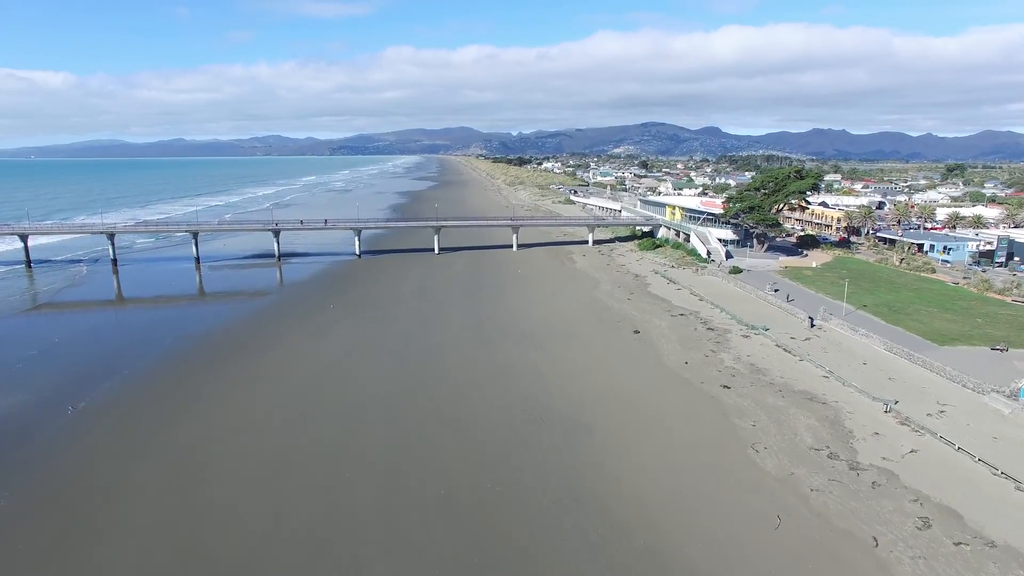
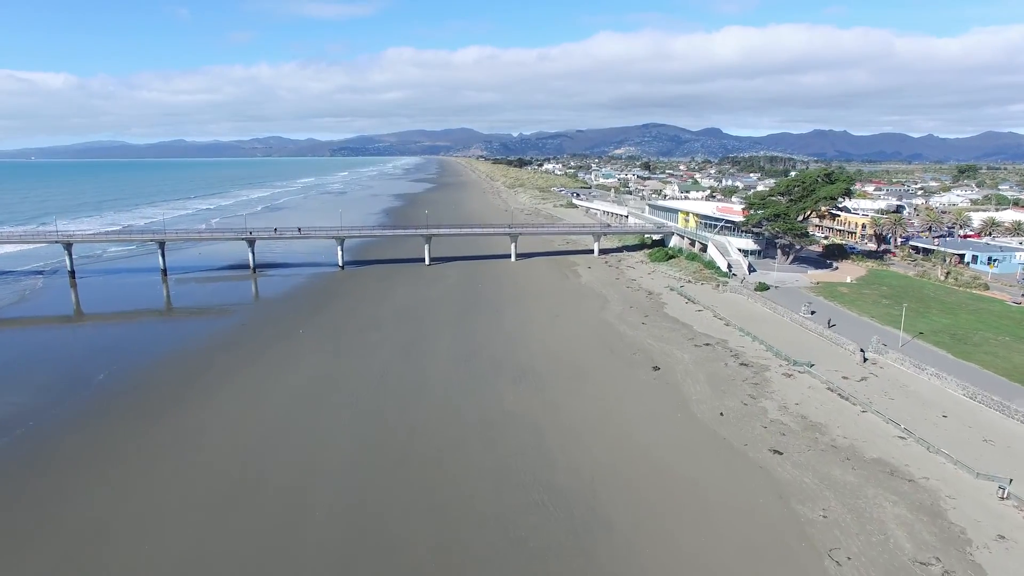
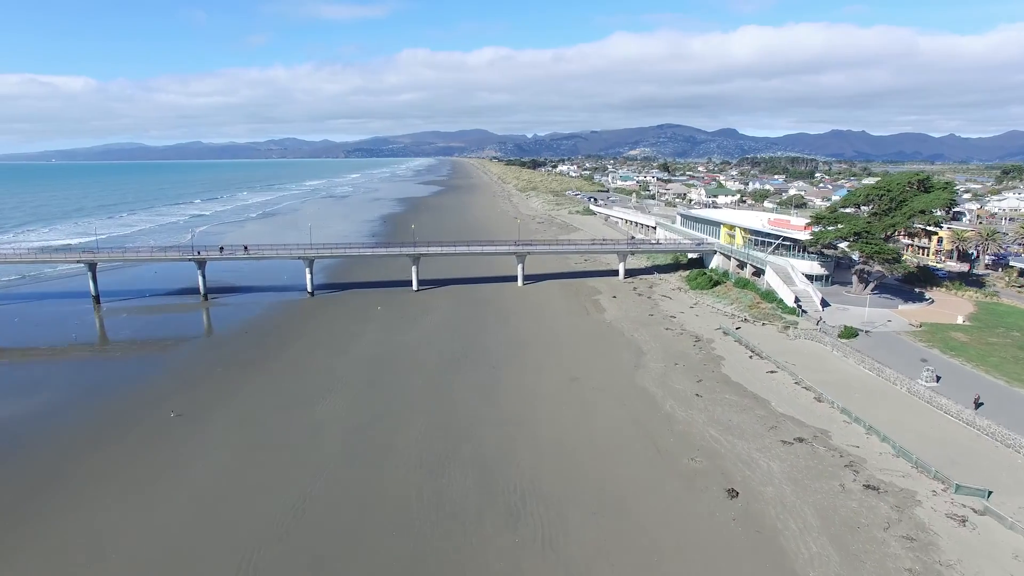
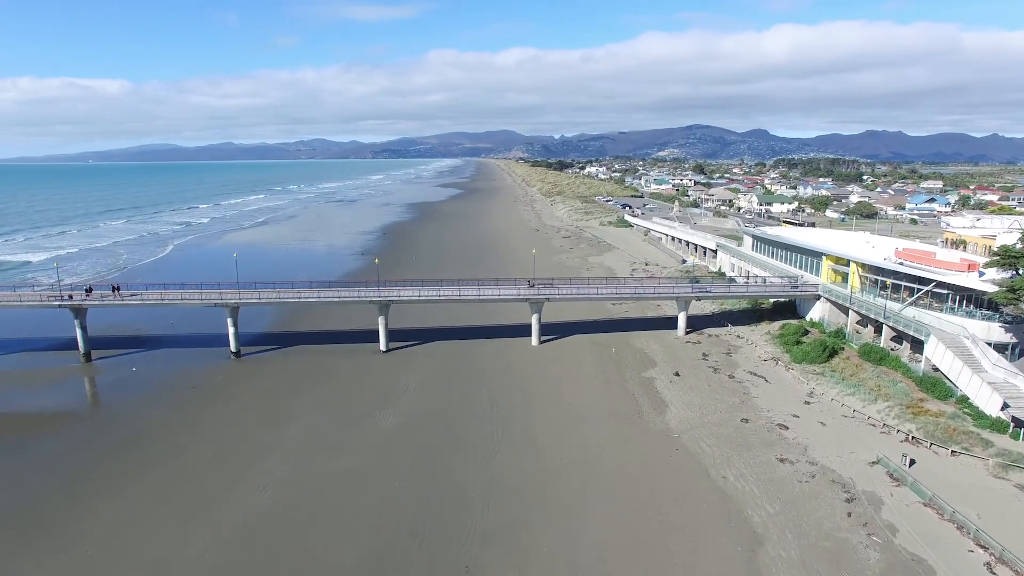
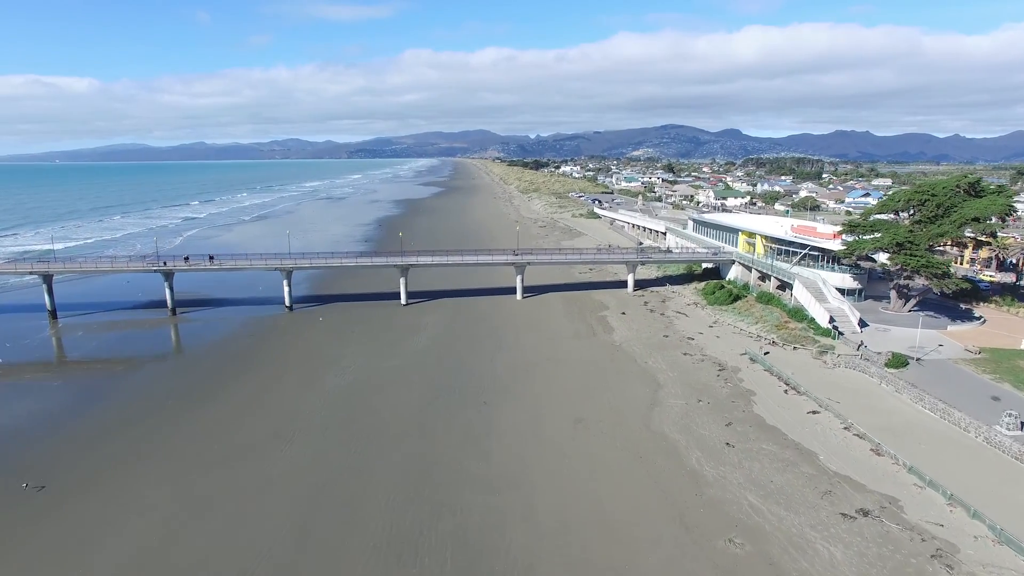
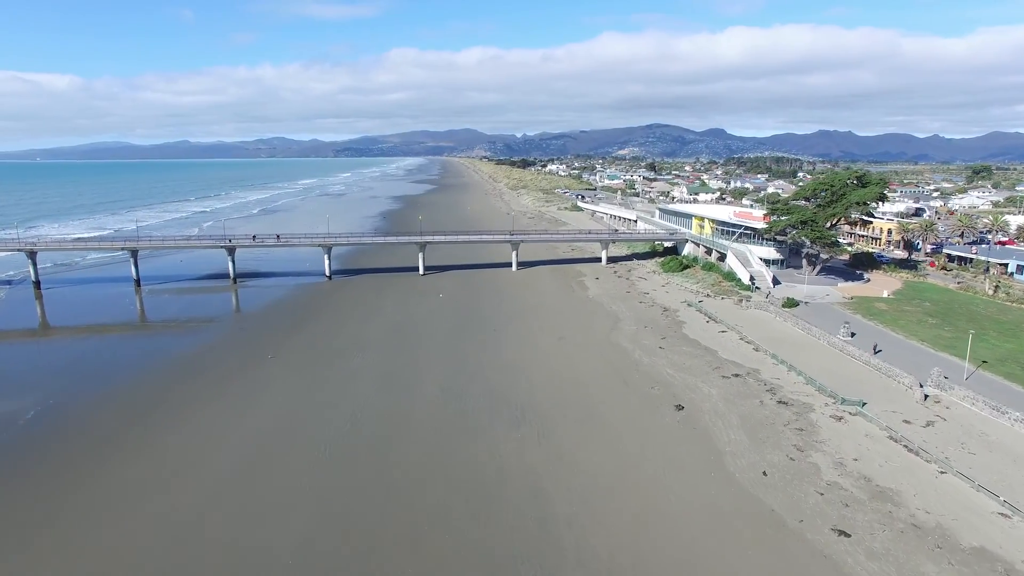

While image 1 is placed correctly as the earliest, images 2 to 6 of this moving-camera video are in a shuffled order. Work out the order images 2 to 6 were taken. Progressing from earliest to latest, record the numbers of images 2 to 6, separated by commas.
2, 6, 3, 5, 4
